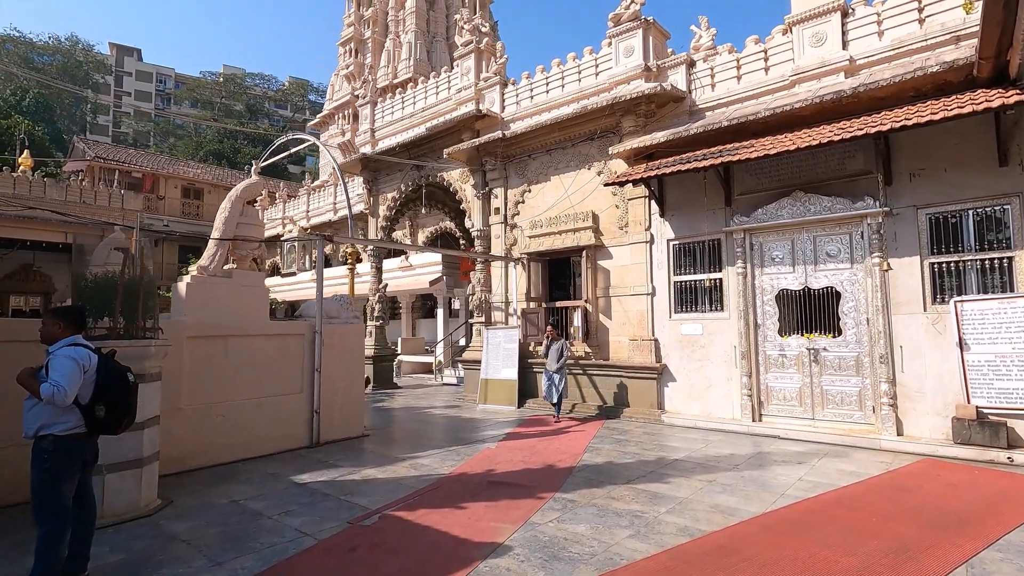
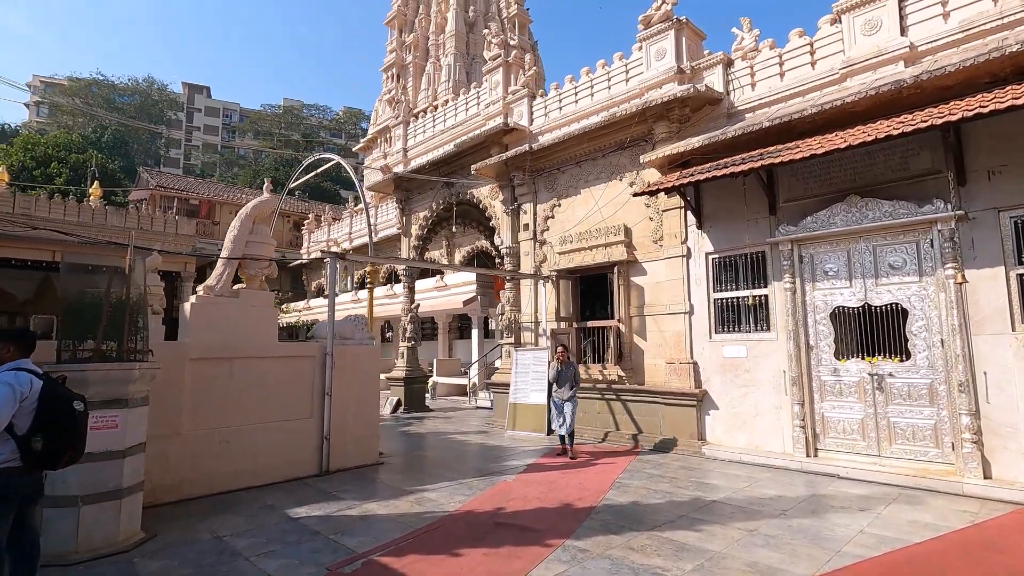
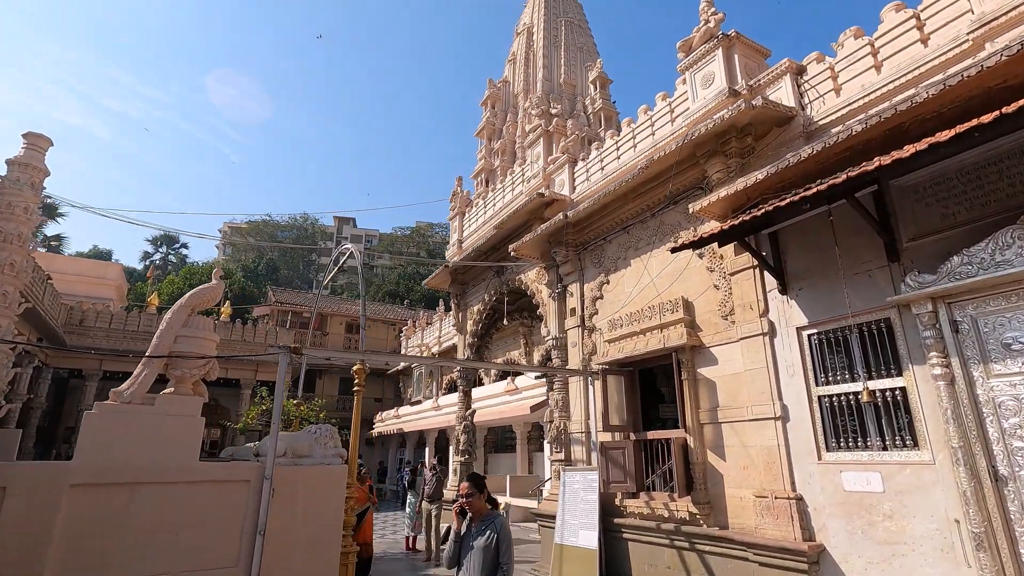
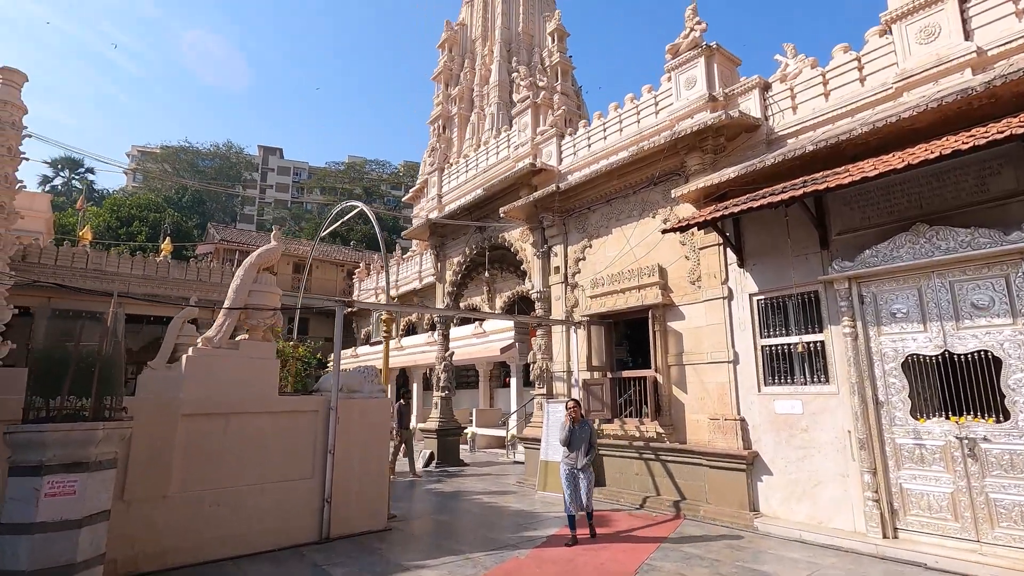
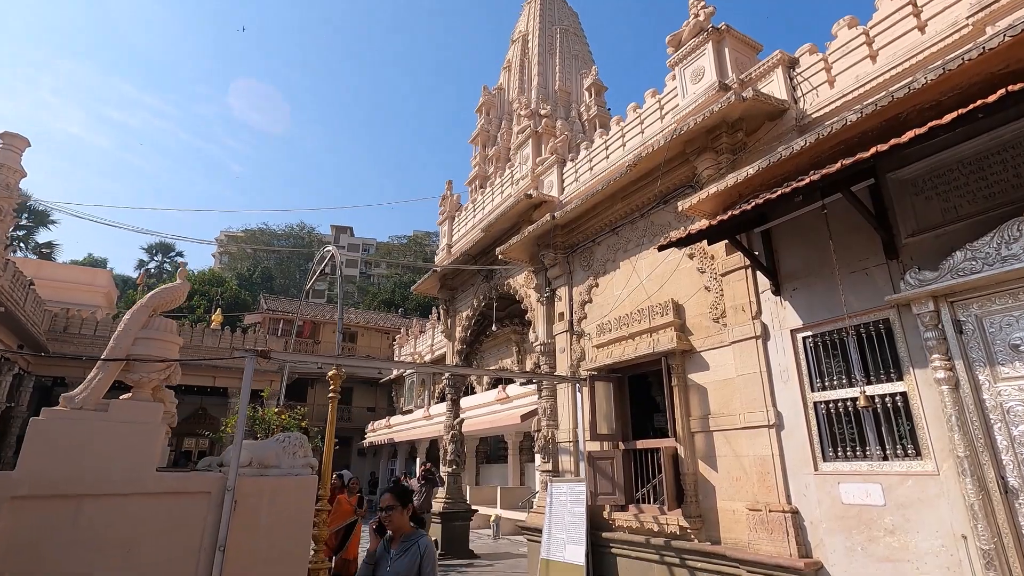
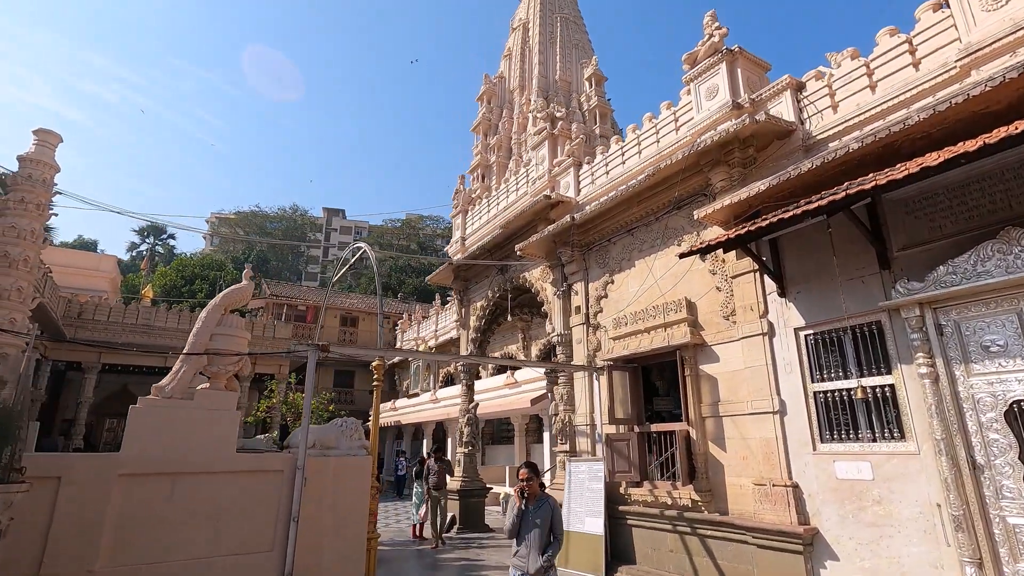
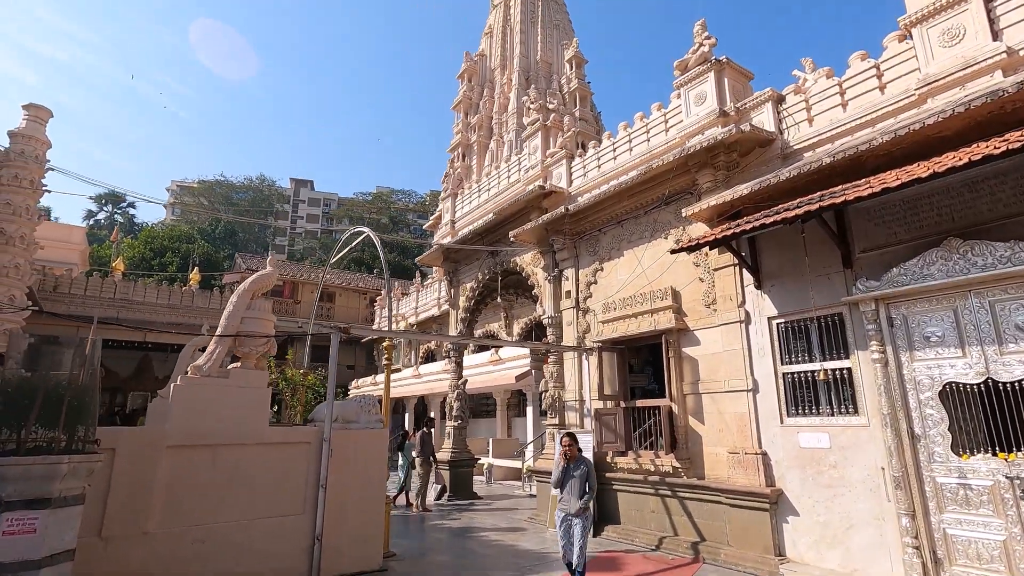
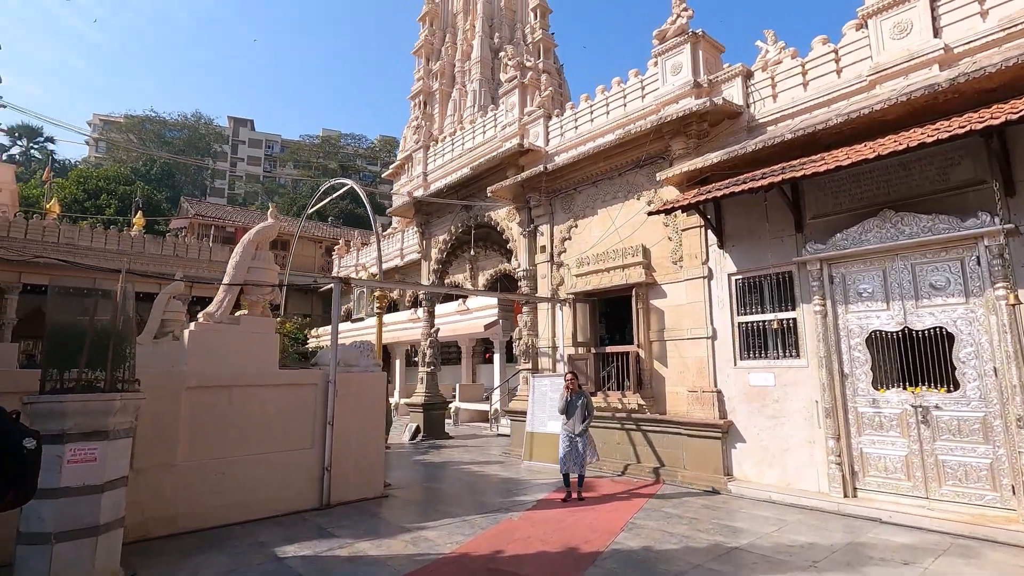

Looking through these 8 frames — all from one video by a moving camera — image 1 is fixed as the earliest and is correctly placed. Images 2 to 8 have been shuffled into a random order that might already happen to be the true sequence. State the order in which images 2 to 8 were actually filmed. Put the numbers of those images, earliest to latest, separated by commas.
2, 8, 4, 7, 6, 3, 5
